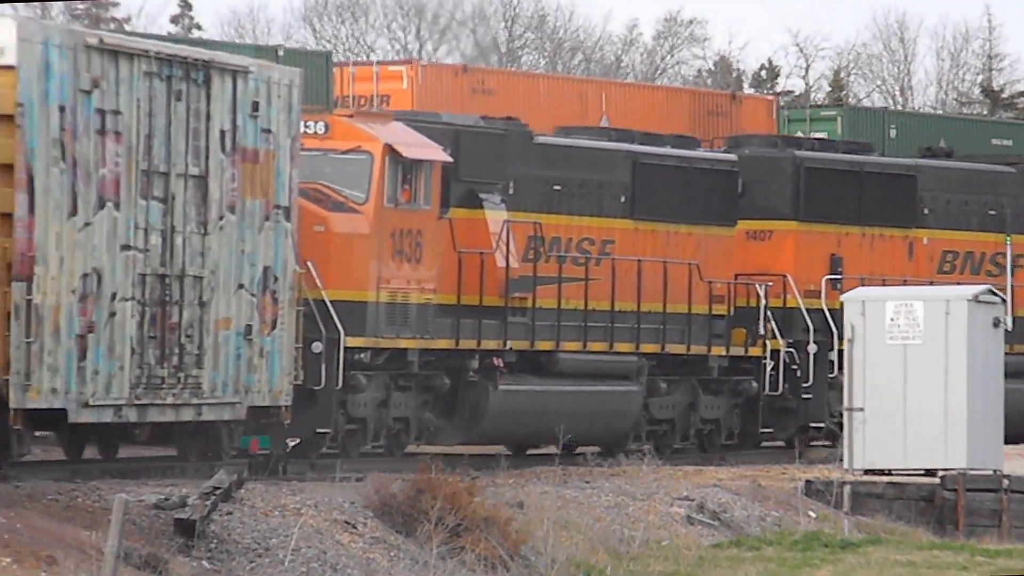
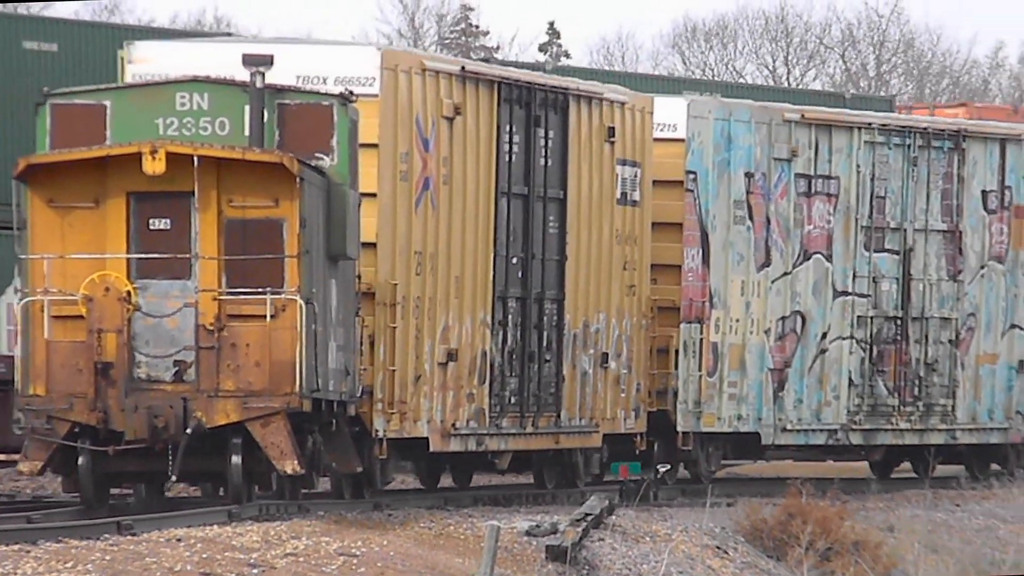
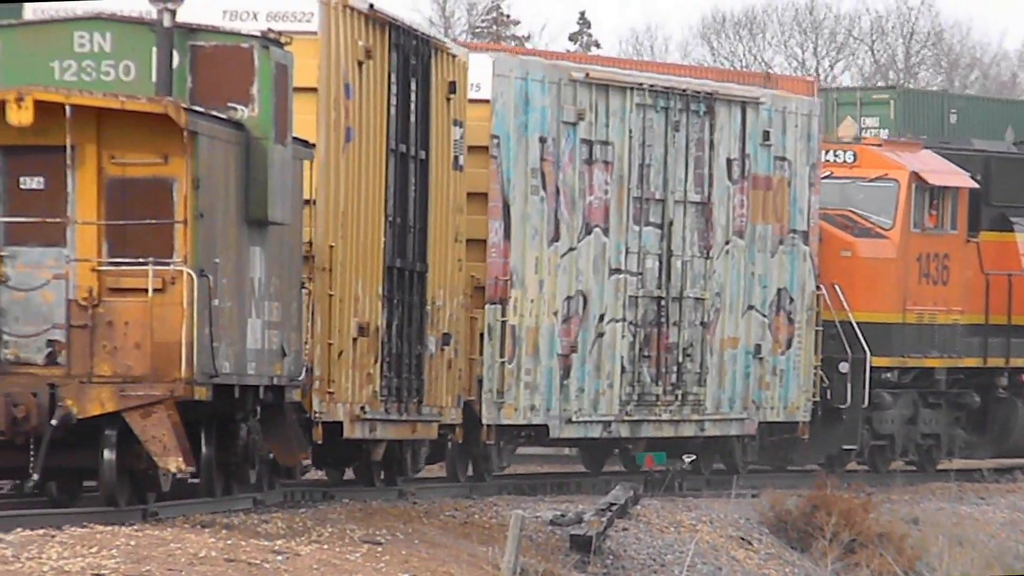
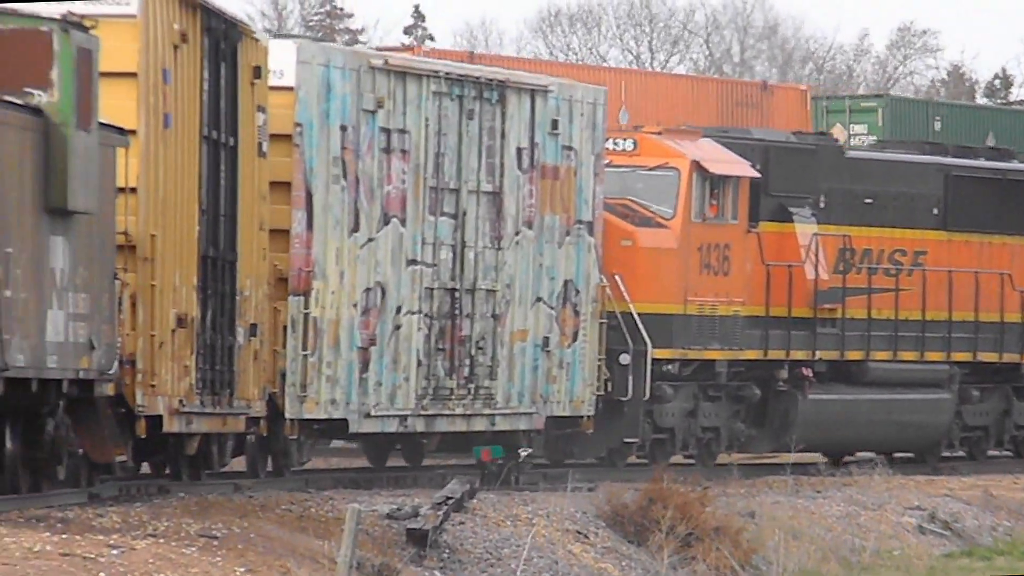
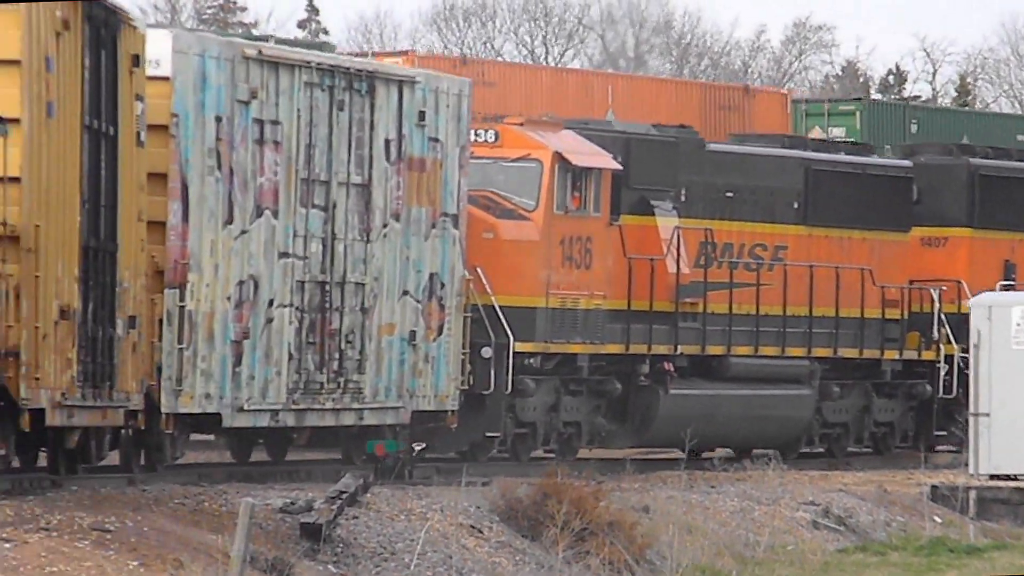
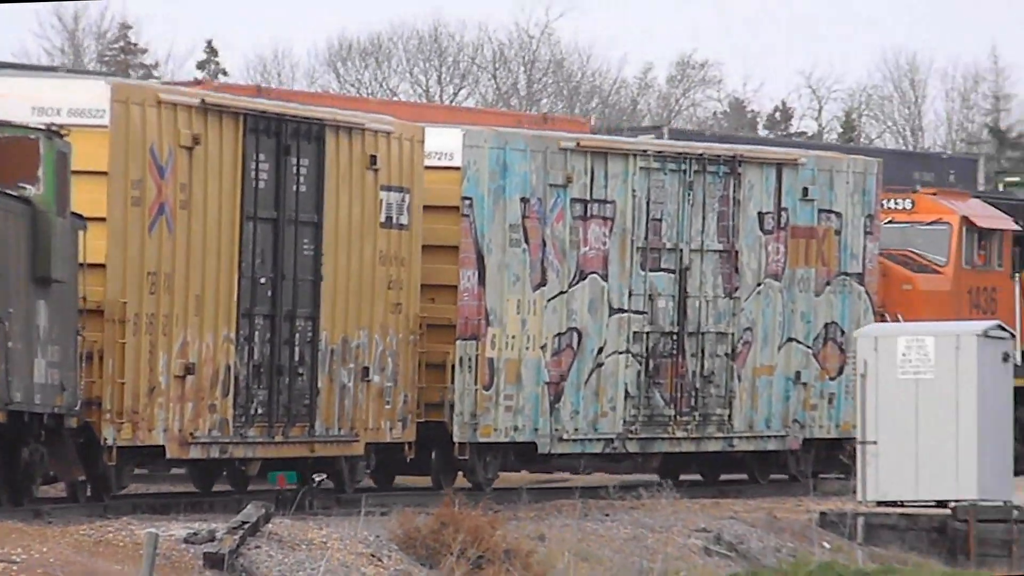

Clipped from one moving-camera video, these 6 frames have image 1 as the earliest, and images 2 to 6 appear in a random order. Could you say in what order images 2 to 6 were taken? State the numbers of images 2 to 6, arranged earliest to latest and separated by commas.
5, 4, 3, 2, 6
